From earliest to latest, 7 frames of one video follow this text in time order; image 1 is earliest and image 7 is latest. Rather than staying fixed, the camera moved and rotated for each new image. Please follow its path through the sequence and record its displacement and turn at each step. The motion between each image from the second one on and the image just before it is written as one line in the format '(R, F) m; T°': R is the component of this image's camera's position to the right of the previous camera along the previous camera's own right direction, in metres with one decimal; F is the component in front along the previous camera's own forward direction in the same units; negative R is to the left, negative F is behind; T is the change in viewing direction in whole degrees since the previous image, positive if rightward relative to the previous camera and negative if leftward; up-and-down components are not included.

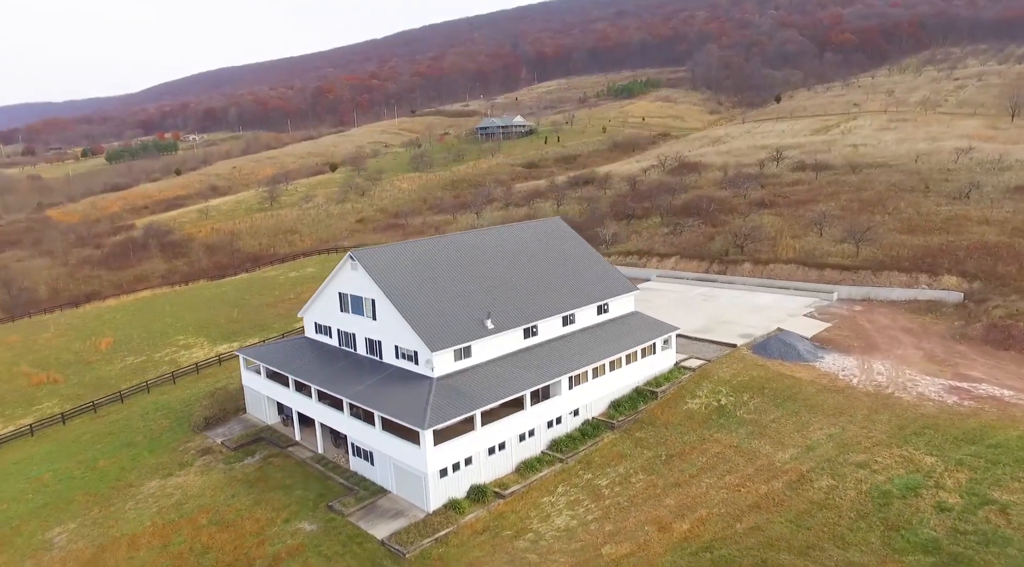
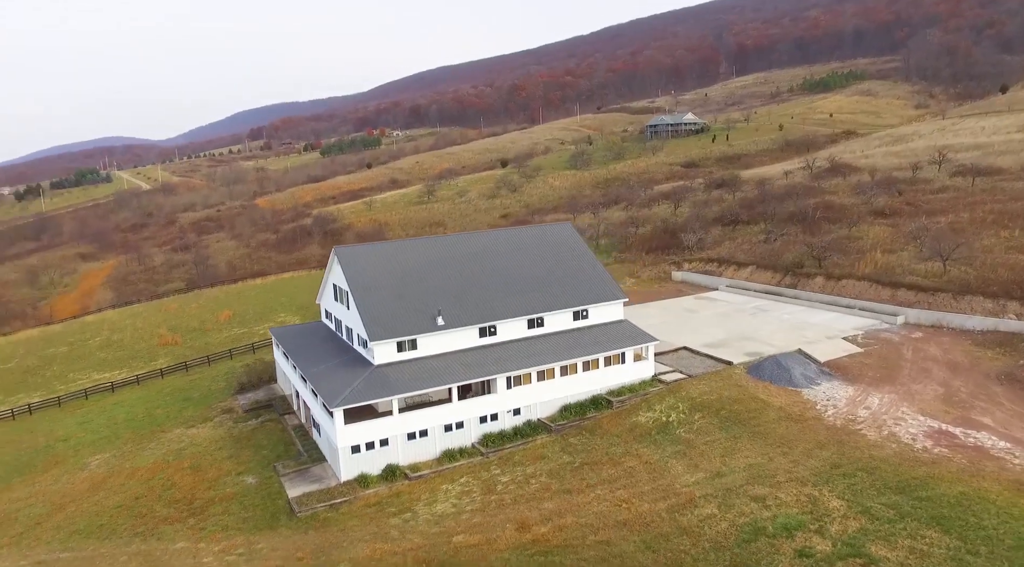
(+11.5, -0.2) m; -18°
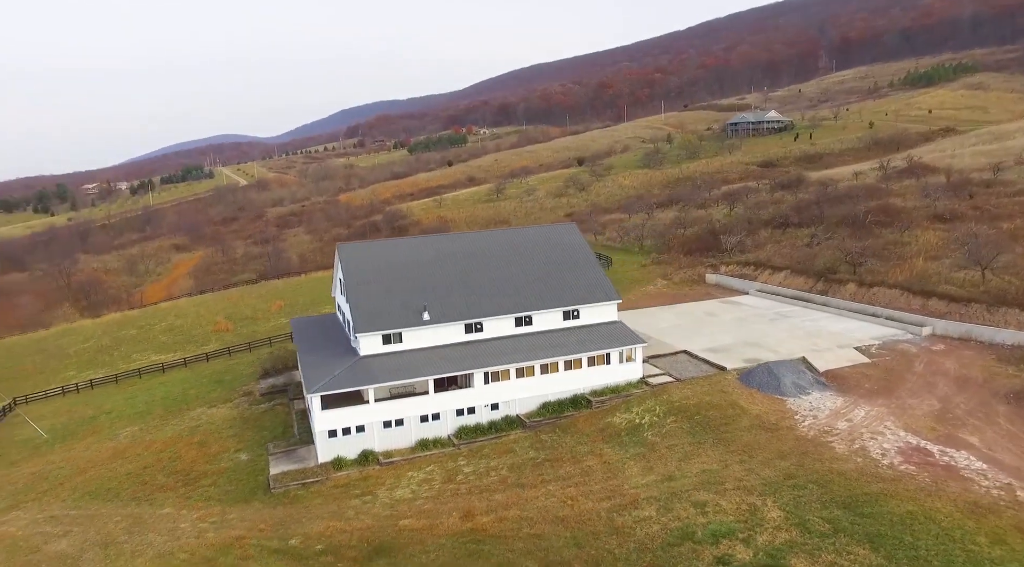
(+5.4, -0.6) m; -8°
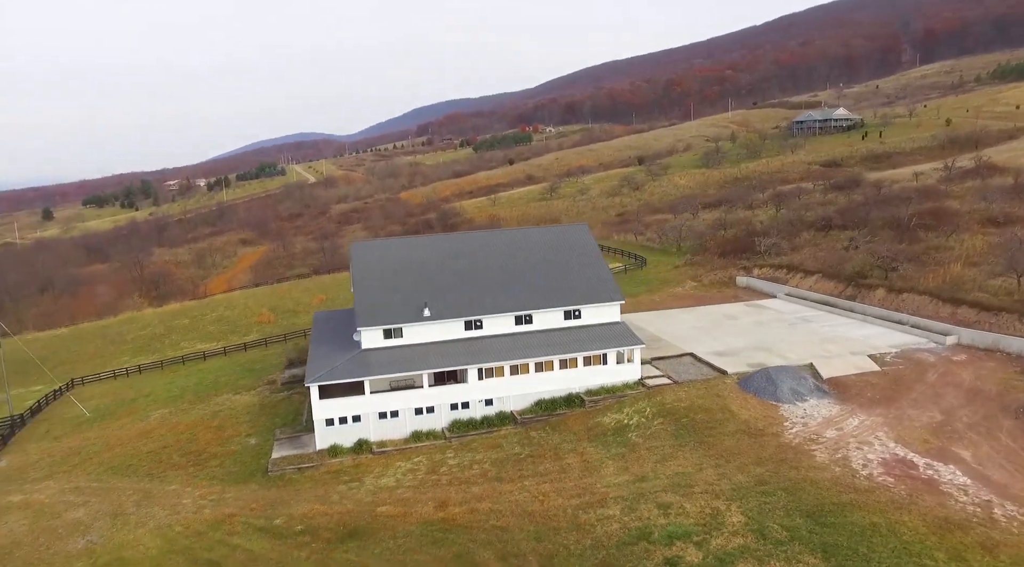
(+3.7, -0.6) m; -6°
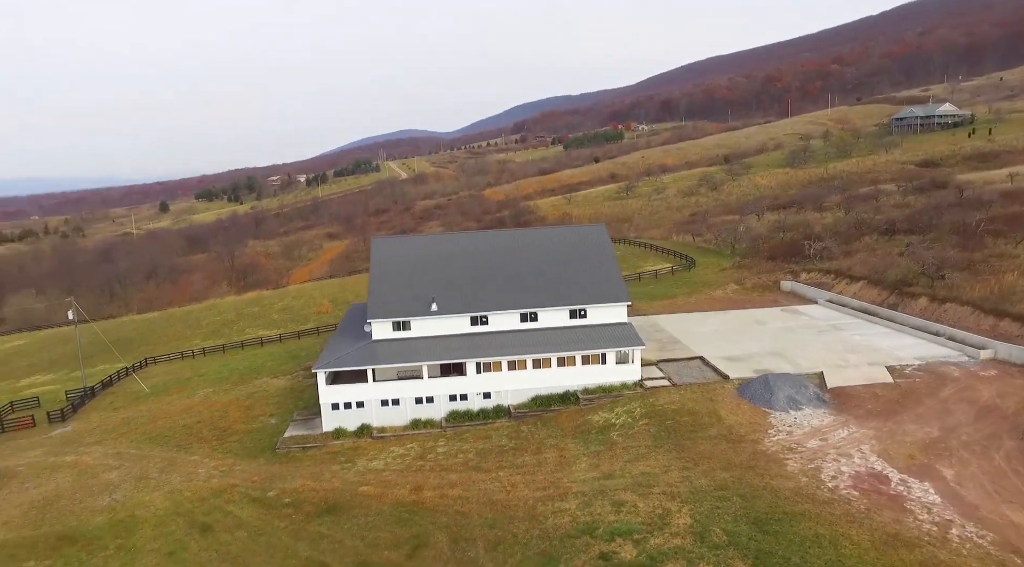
(+5.1, -0.8) m; -8°
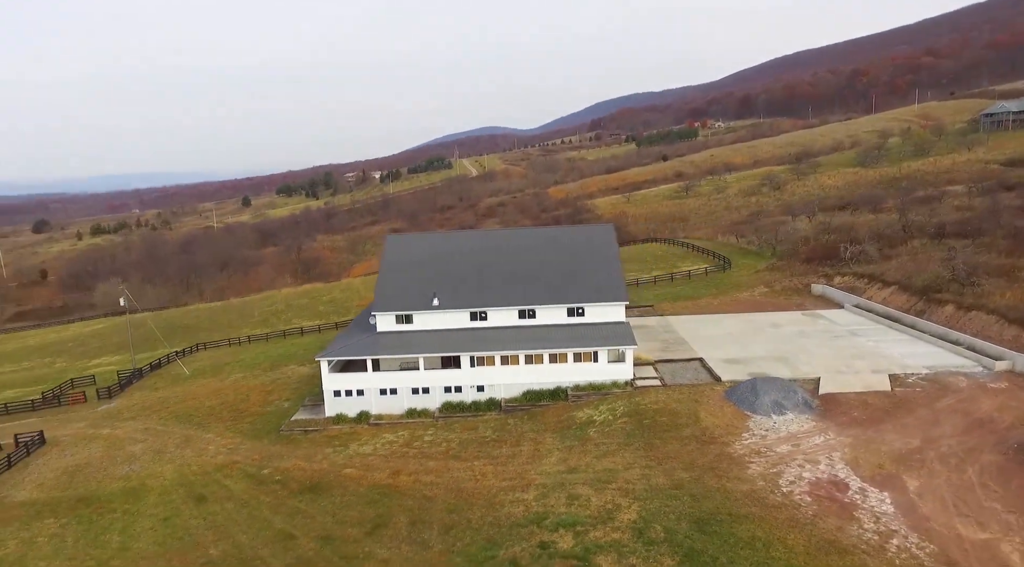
(+4.5, -0.8) m; -7°
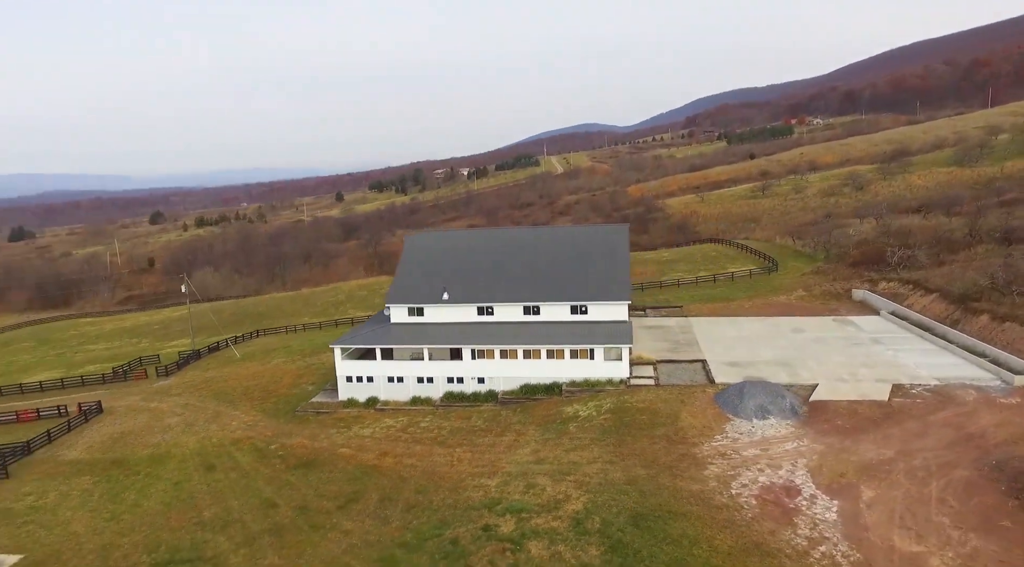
(+5.3, -0.8) m; -8°
